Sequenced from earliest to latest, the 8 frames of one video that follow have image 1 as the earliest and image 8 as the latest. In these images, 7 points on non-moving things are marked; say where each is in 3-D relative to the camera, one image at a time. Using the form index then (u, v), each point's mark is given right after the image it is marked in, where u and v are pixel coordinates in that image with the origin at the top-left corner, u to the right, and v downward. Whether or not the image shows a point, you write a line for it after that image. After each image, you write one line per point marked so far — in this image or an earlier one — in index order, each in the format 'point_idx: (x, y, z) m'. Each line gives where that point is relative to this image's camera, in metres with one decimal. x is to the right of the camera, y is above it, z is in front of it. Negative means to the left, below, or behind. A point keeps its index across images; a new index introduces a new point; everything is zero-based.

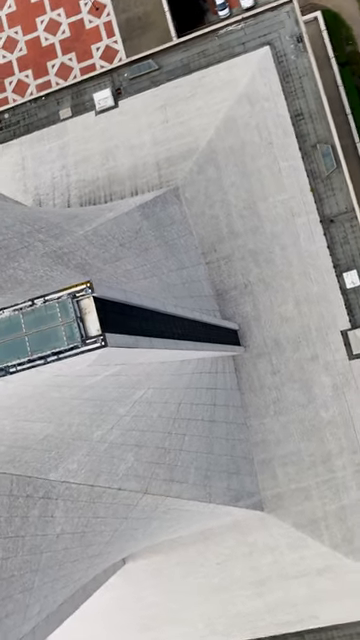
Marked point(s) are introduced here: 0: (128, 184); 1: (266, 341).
0: (-1.4, +3.6, +18.0) m
1: (+2.1, -0.5, +16.7) m
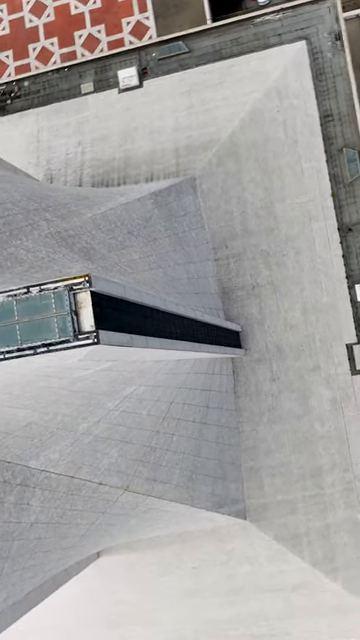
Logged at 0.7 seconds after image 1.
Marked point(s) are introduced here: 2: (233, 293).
0: (-0.9, +3.9, +17.4) m
1: (+2.1, -0.6, +16.2) m
2: (+1.3, +0.7, +16.6) m
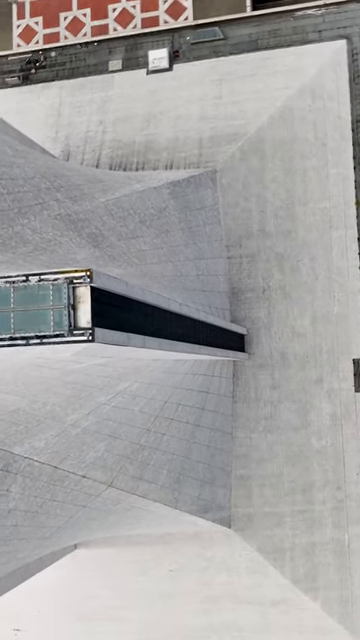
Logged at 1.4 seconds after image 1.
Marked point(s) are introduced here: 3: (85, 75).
0: (-0.4, +4.1, +16.8) m
1: (+2.2, -0.8, +15.7) m
2: (+1.5, +0.6, +16.1) m
3: (-2.5, +6.5, +17.9) m
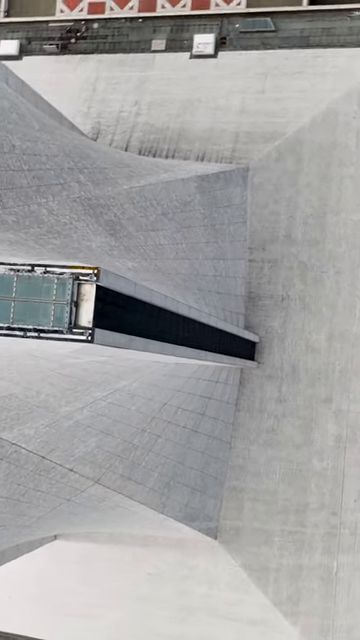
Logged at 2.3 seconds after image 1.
0: (+0.4, +4.1, +16.2) m
1: (+2.3, -1.0, +15.1) m
2: (+1.8, +0.5, +15.4) m
3: (-1.4, +6.8, +17.2) m
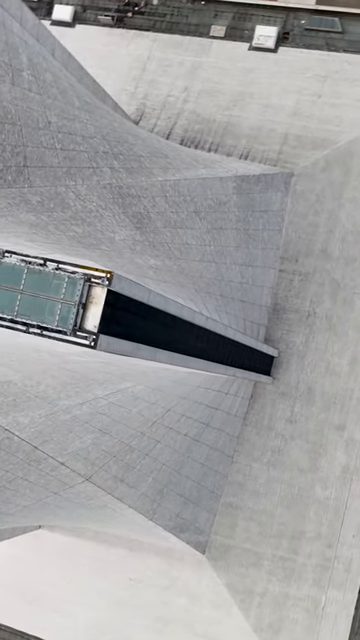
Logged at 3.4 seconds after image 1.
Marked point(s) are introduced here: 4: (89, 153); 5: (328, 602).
0: (+1.4, +4.0, +15.4) m
1: (+2.5, -1.4, +14.5) m
2: (+2.3, +0.1, +14.7) m
3: (+0.1, +6.9, +16.4) m
4: (-1.5, +2.8, +11.5) m
5: (+3.0, -5.7, +13.7) m
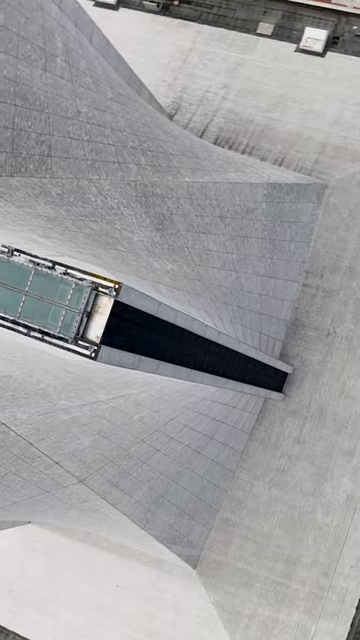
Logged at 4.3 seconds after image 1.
0: (+2.1, +3.7, +14.8) m
1: (+2.7, -1.7, +13.9) m
2: (+2.6, -0.2, +14.2) m
3: (+1.1, +6.8, +15.8) m
4: (-1.1, +2.8, +11.1) m
5: (+2.7, -6.1, +13.2) m
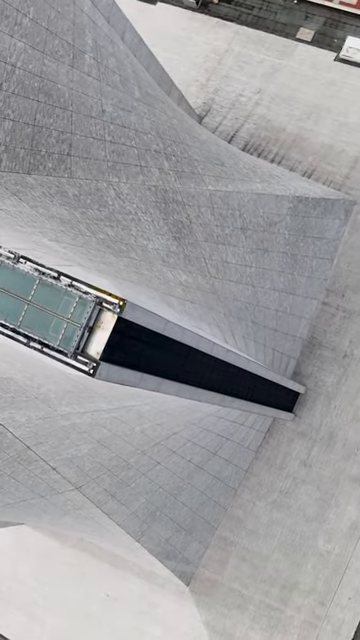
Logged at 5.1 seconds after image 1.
0: (+2.7, +3.4, +14.3) m
1: (+2.8, -2.1, +13.5) m
2: (+2.8, -0.6, +13.8) m
3: (+2.0, +6.5, +15.3) m
4: (-0.7, +2.6, +10.7) m
5: (+2.4, -6.5, +12.9) m
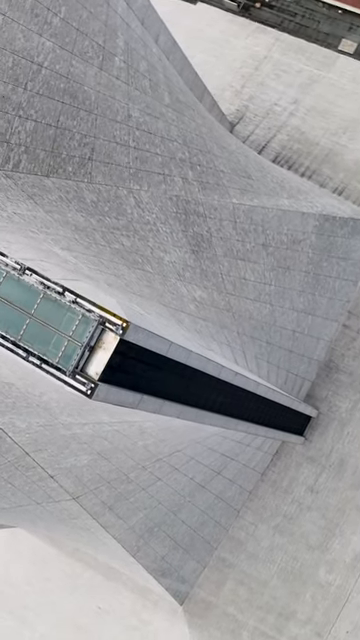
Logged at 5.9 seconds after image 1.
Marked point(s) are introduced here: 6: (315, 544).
0: (+3.3, +2.9, +13.8) m
1: (+2.9, -2.6, +13.1) m
2: (+3.1, -1.0, +13.3) m
3: (+2.8, +6.1, +14.8) m
4: (-0.3, +2.4, +10.4) m
5: (+2.2, -6.9, +12.5) m
6: (+2.6, -4.3, +12.9) m
